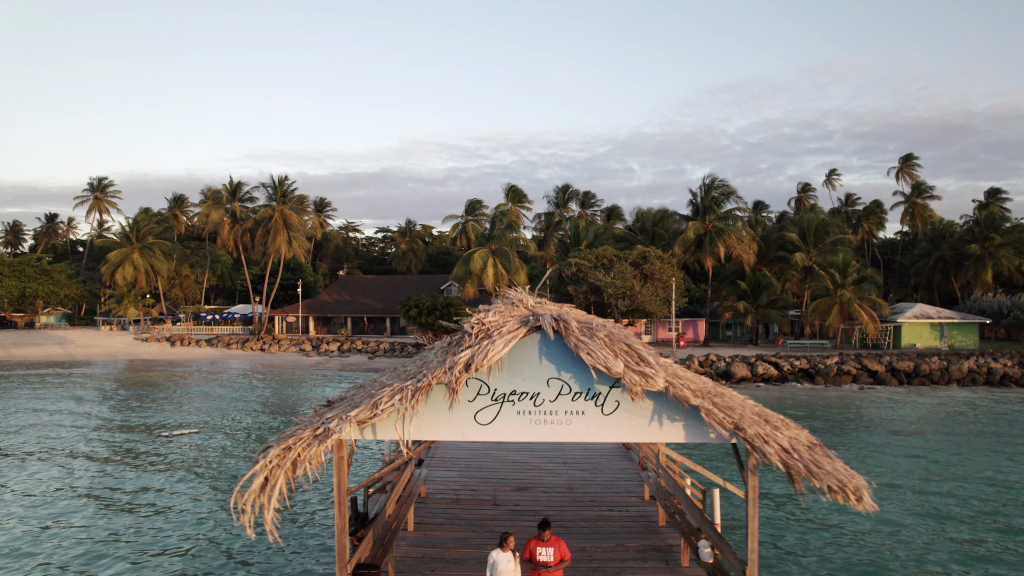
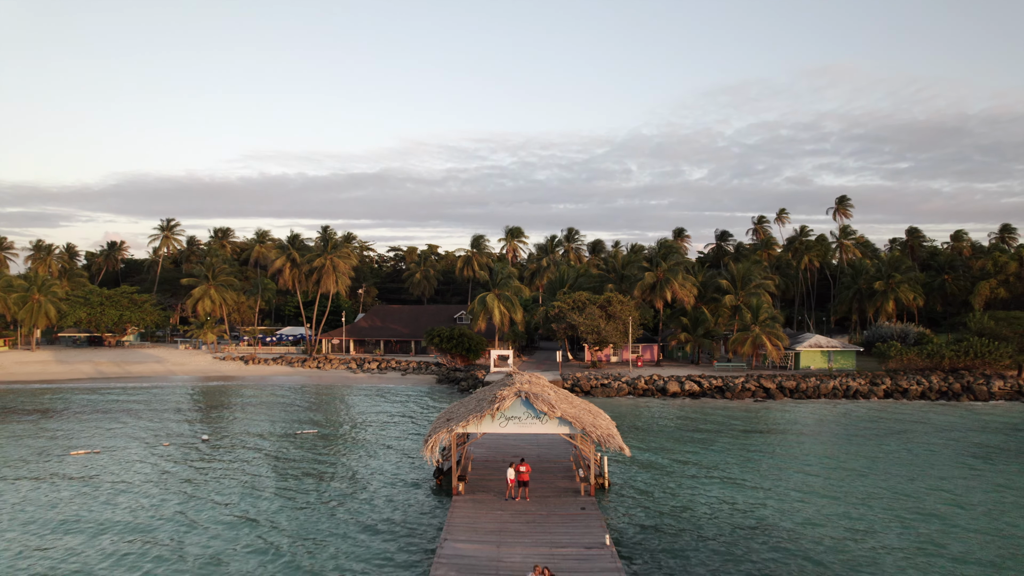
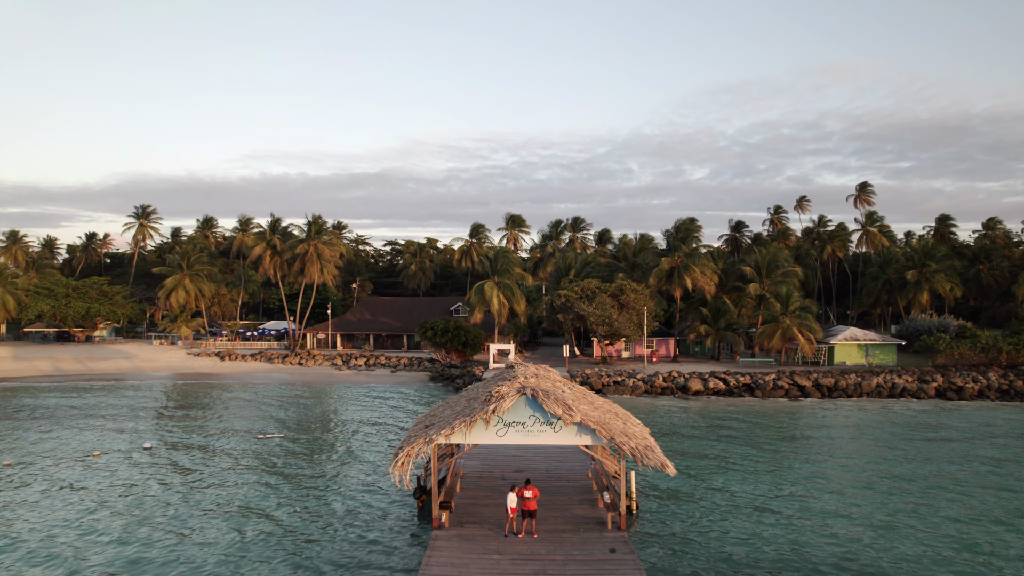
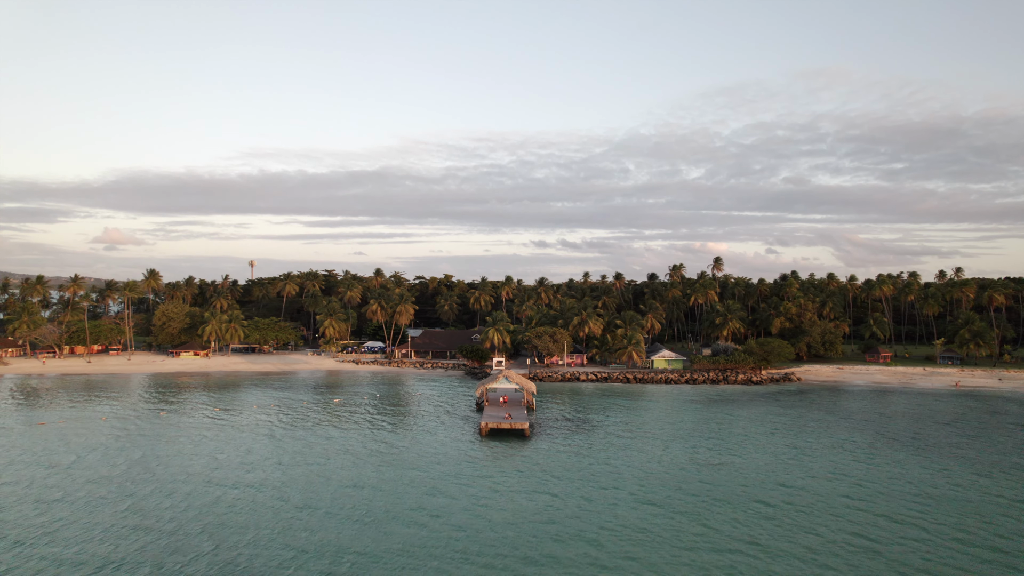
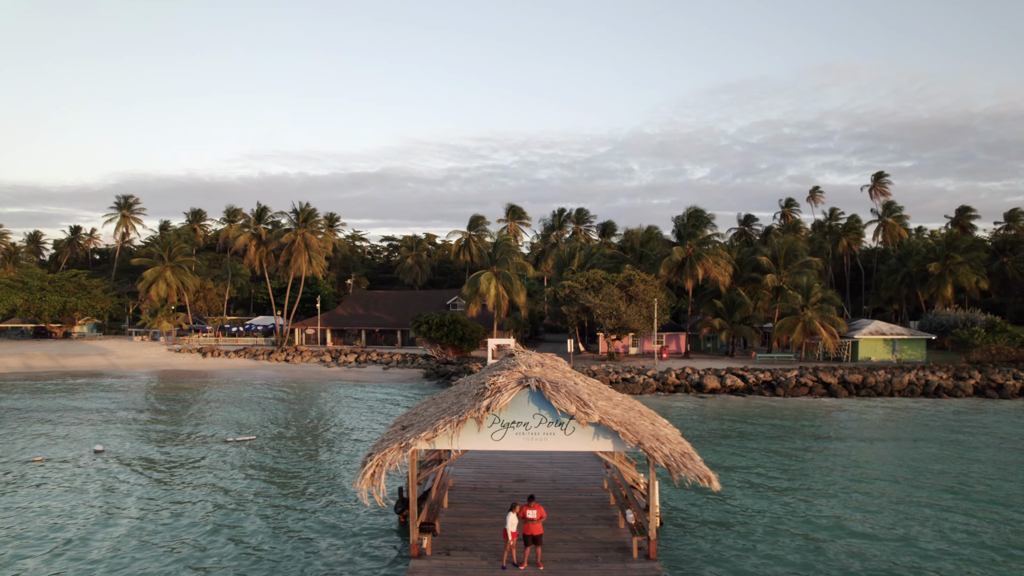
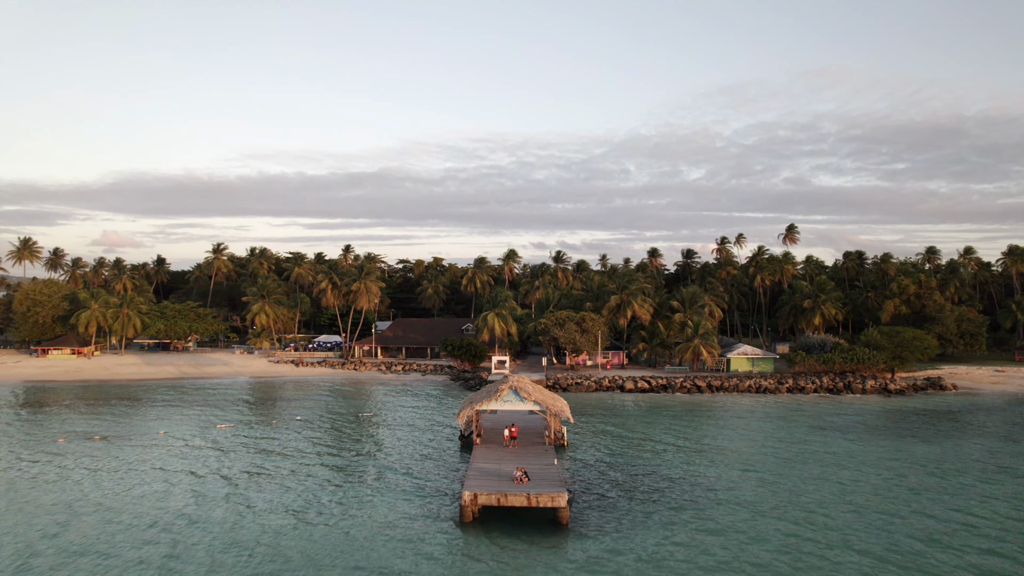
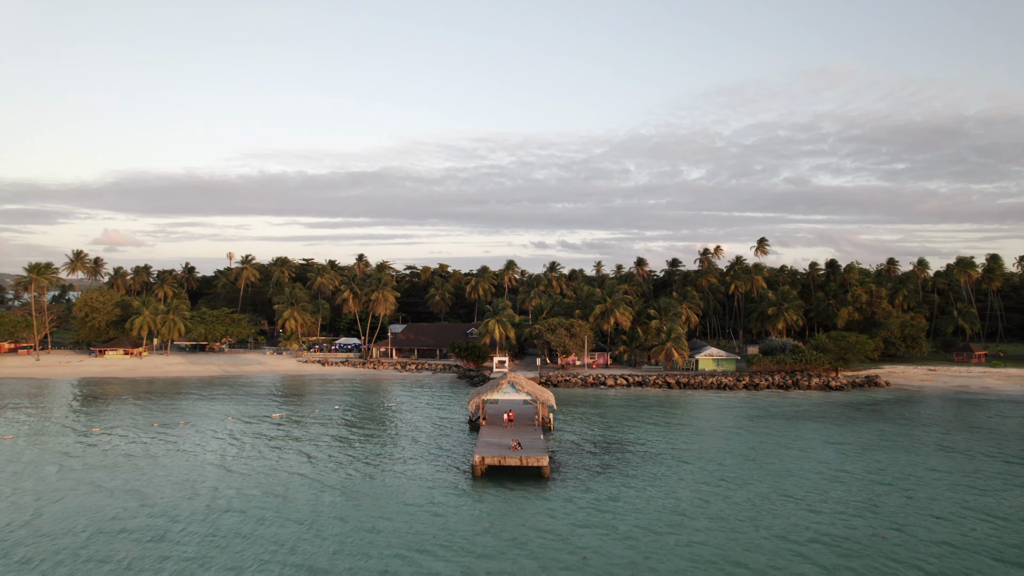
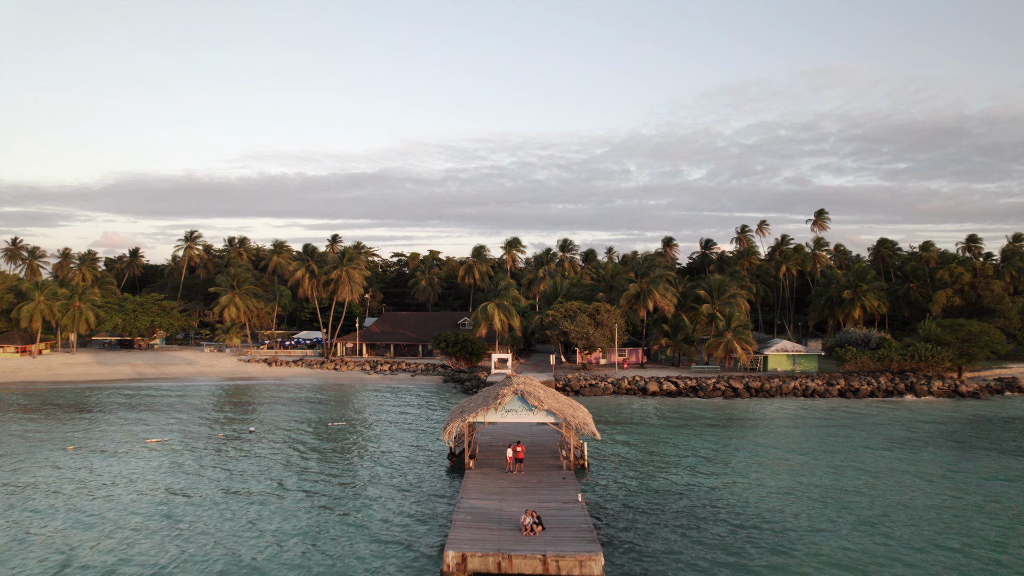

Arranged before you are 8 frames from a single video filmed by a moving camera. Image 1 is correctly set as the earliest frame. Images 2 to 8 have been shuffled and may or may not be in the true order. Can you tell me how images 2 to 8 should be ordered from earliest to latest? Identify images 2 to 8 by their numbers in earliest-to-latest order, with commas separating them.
5, 3, 2, 8, 6, 7, 4
